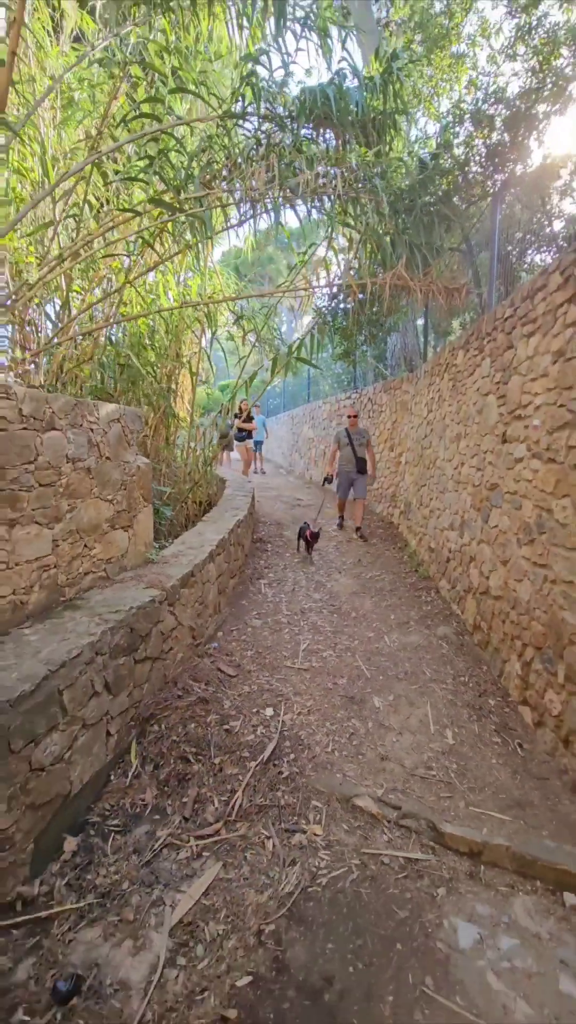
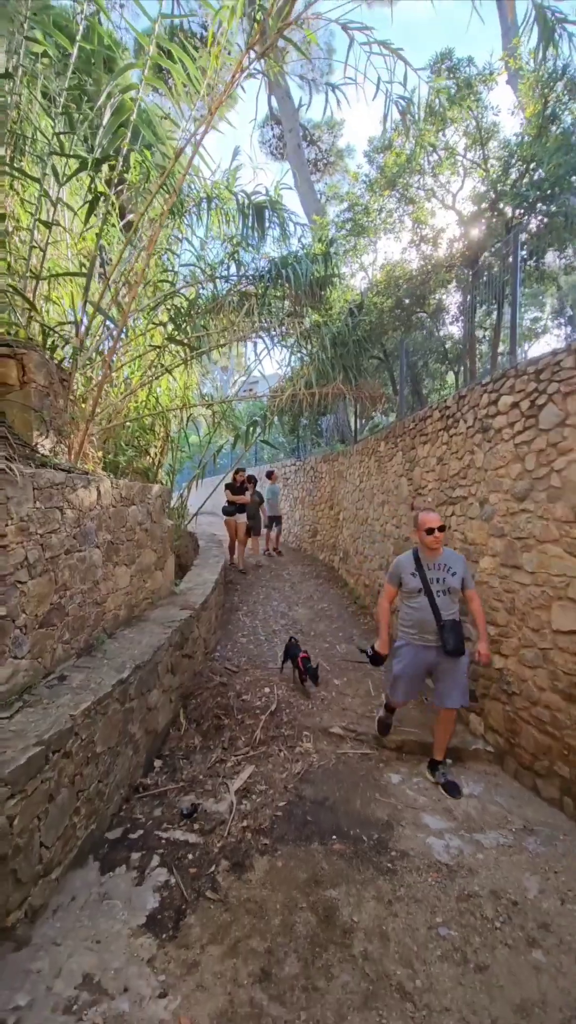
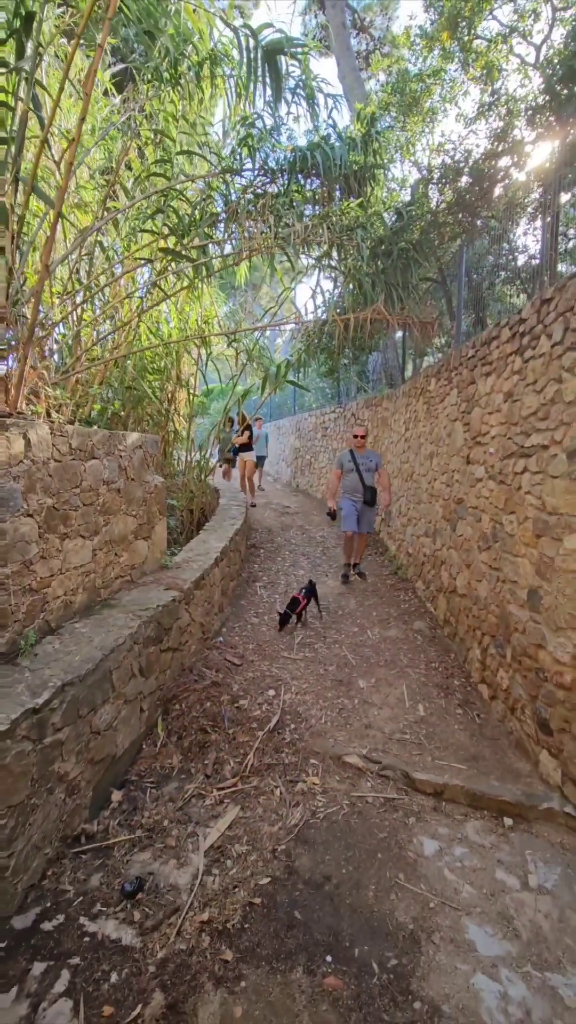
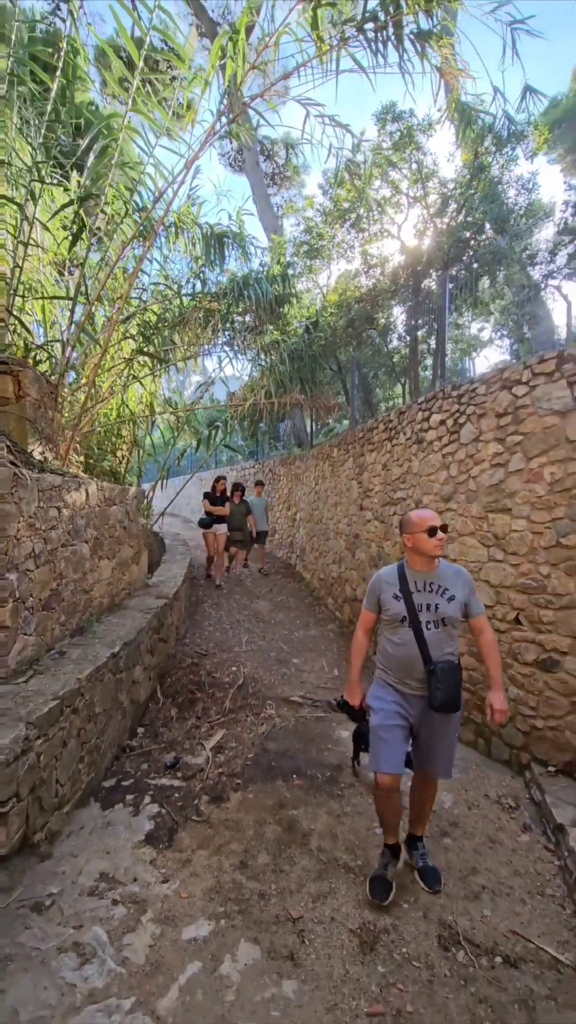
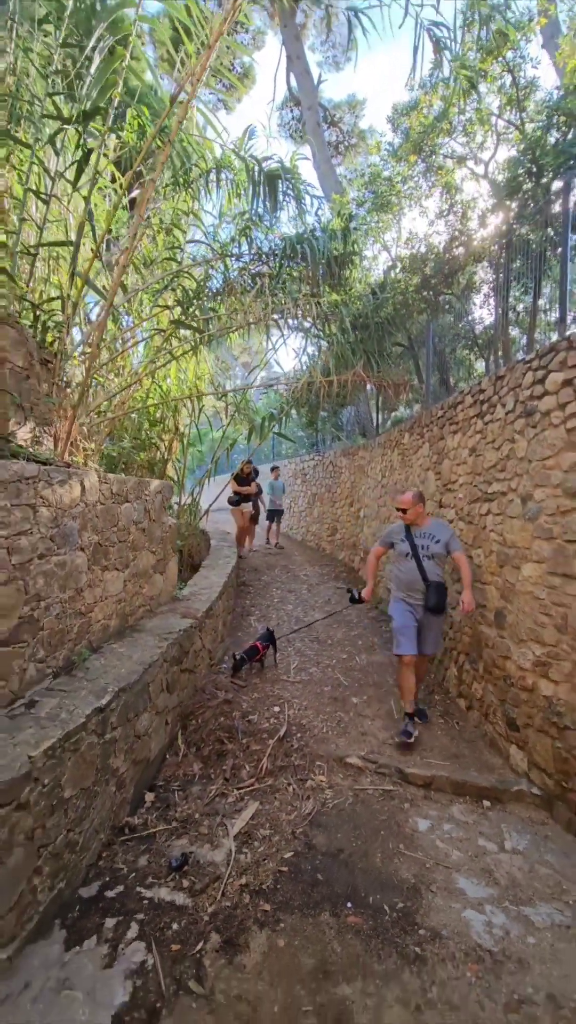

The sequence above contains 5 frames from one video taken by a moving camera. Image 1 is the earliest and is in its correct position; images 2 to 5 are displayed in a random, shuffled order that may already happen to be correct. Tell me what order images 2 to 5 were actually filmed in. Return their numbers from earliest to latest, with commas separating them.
3, 5, 2, 4
